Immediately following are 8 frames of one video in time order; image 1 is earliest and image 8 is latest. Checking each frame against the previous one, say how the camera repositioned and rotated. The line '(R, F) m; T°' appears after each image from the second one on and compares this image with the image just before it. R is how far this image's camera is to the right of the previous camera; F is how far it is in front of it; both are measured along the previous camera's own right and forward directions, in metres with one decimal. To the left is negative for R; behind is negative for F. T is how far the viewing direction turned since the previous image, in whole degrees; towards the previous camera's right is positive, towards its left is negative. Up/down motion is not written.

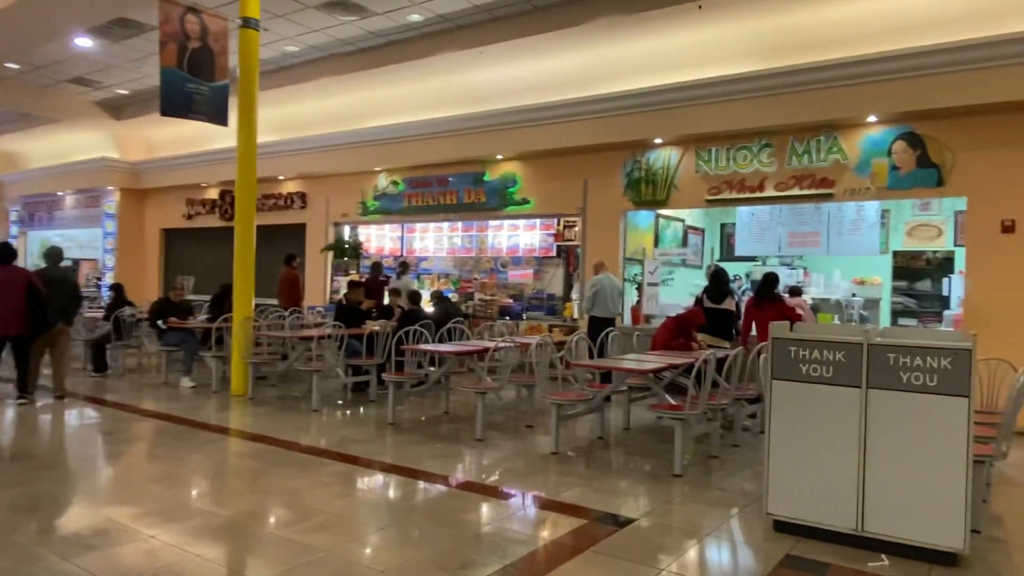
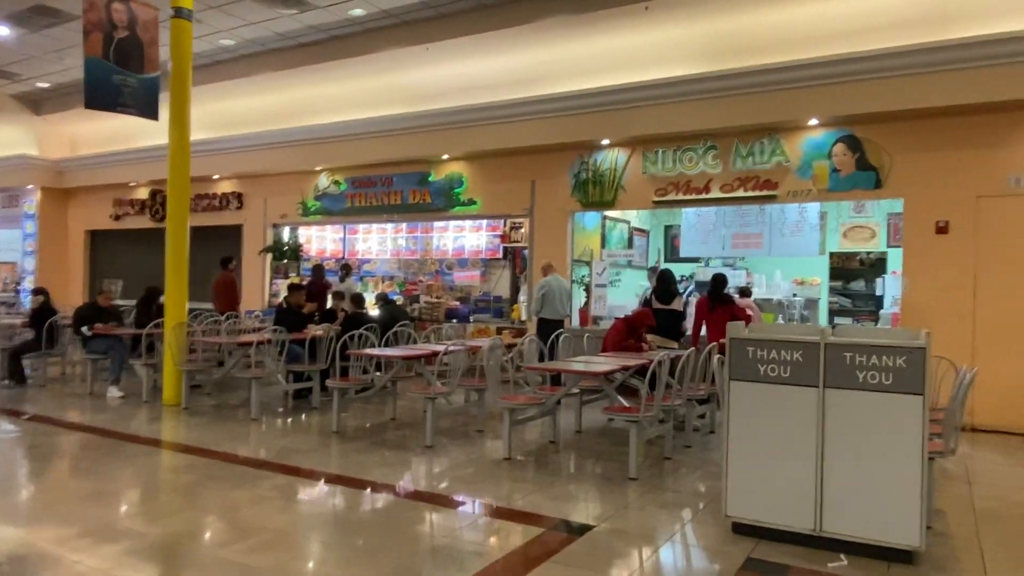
(-0.1, +0.1) m; +5°
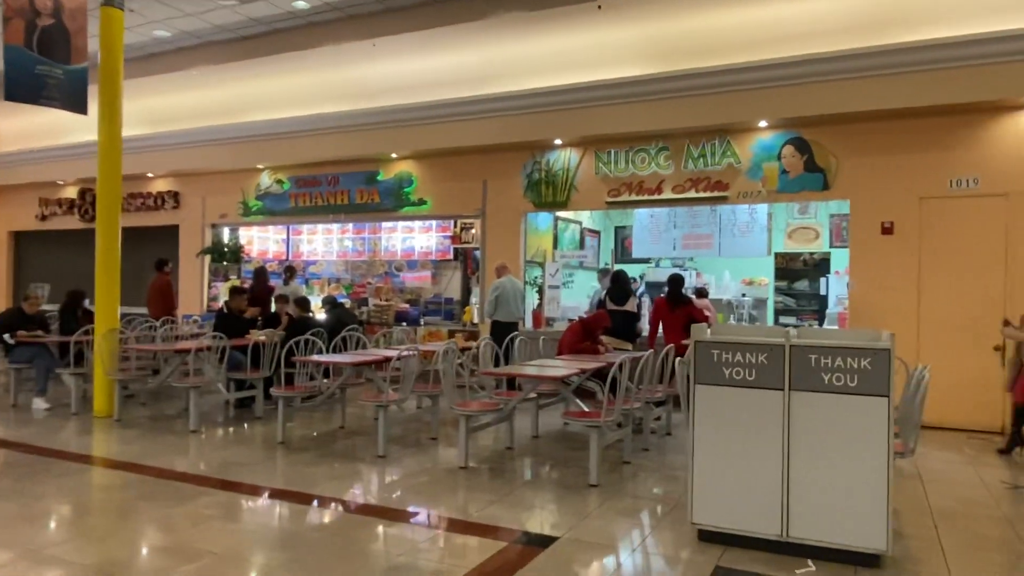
(-0.1, +0.2) m; +4°
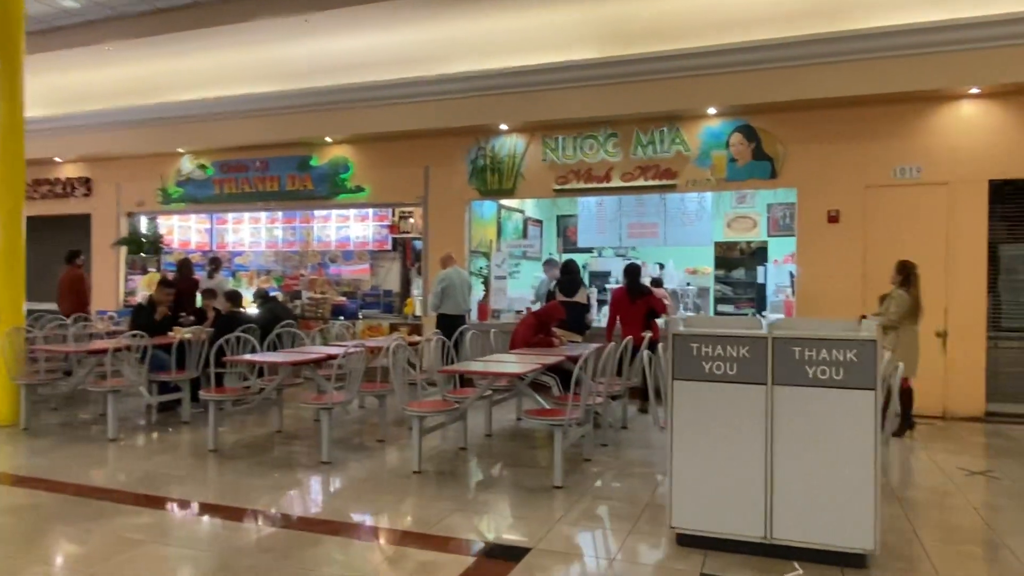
(-0.2, +0.3) m; +6°
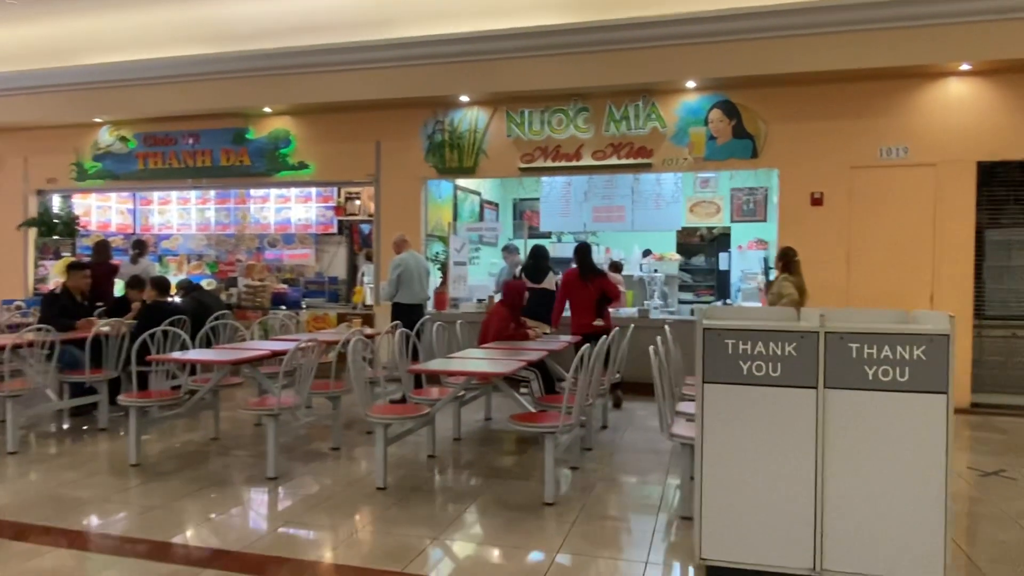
(-0.2, +0.6) m; +5°
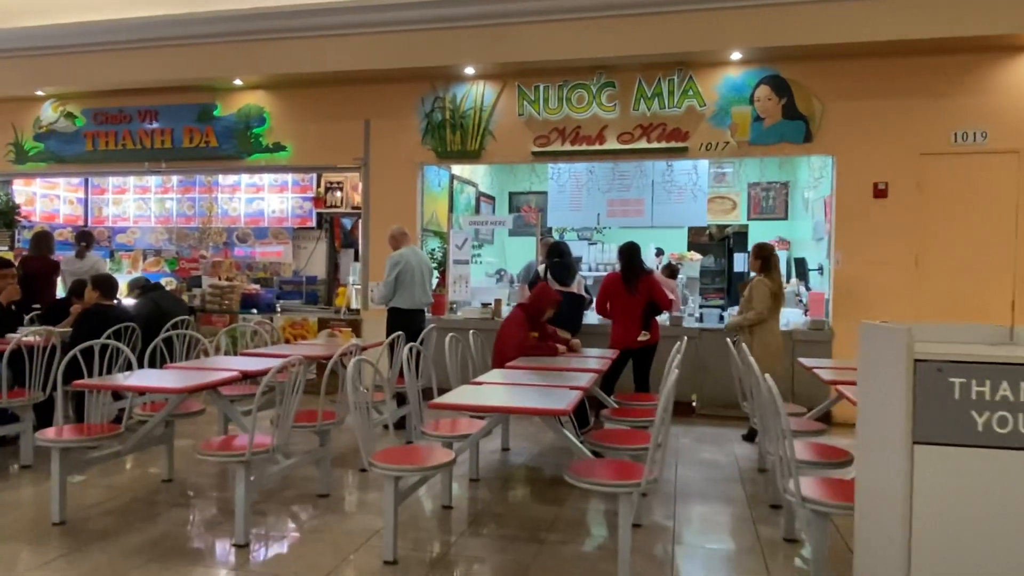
(-0.3, +1.0) m; +2°
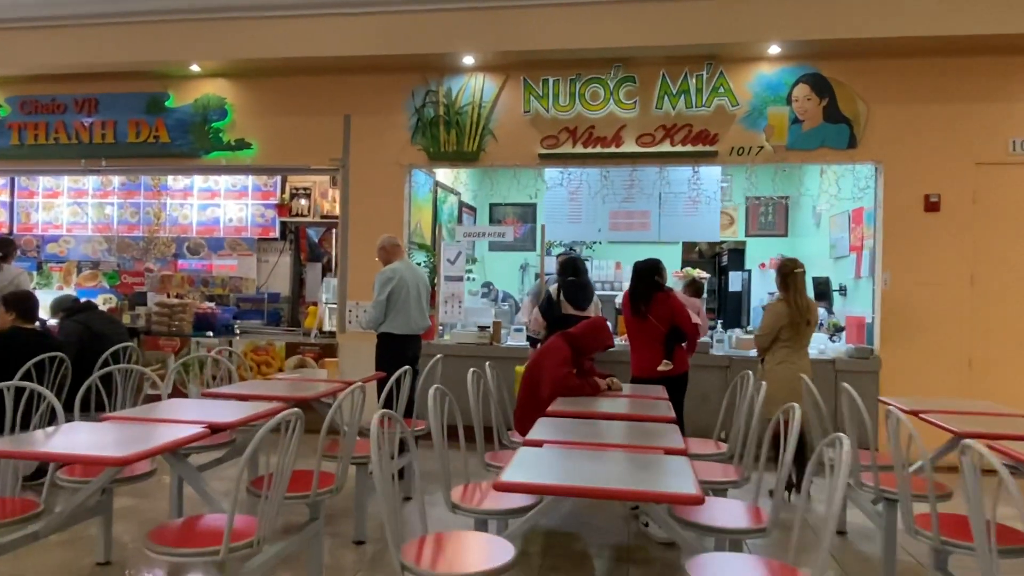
(-0.4, +0.8) m; +4°
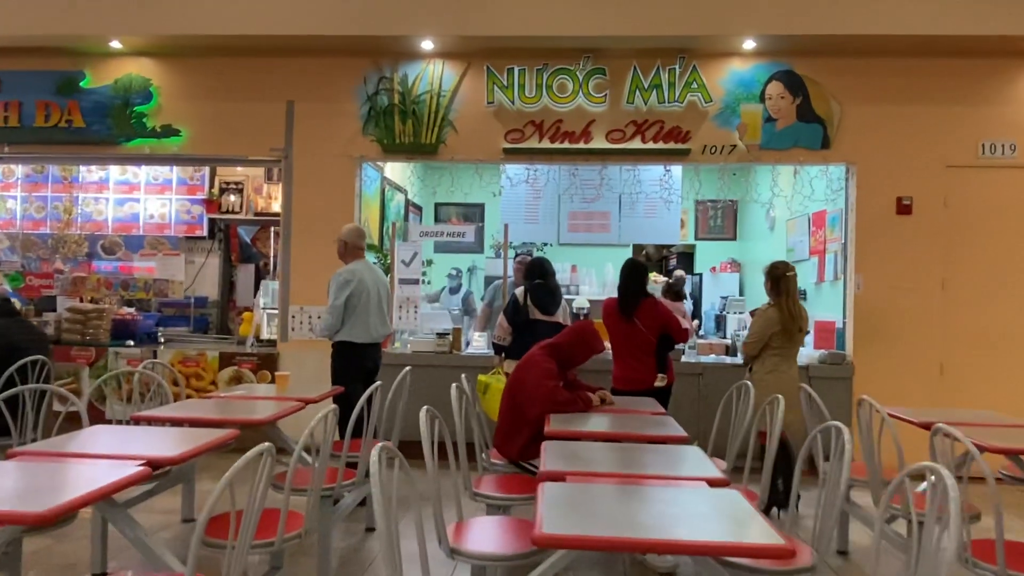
(-0.3, +0.4) m; +6°
